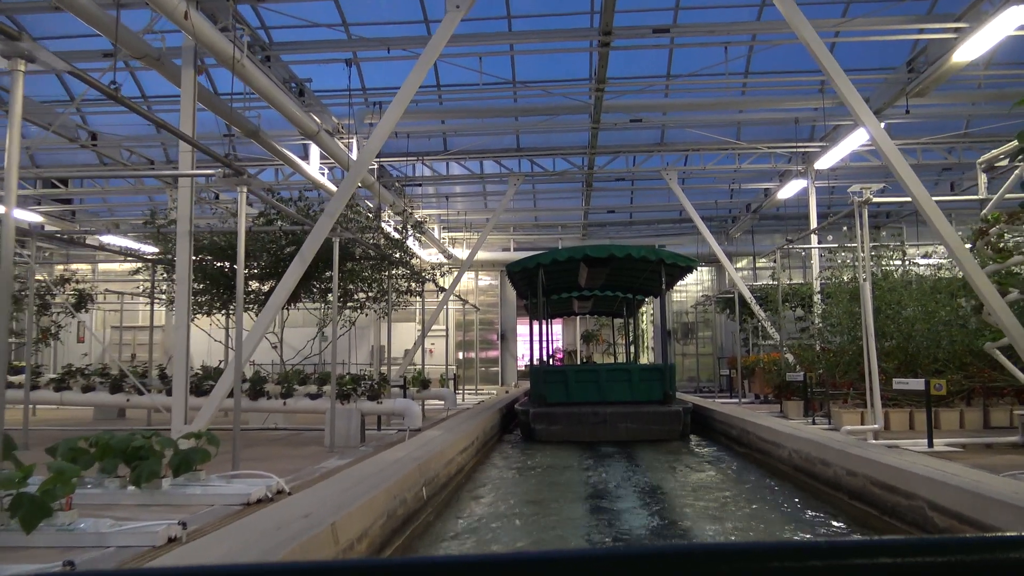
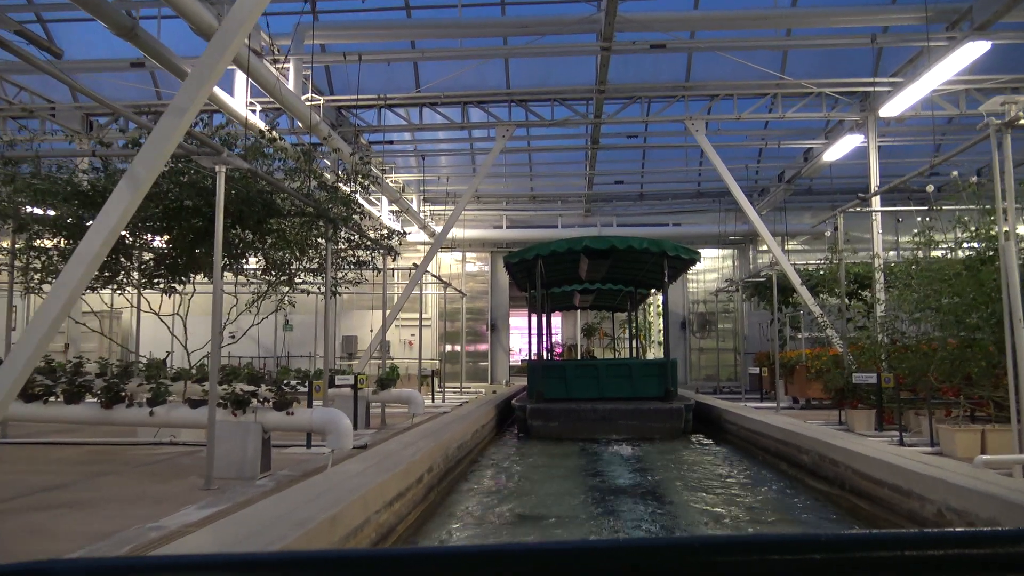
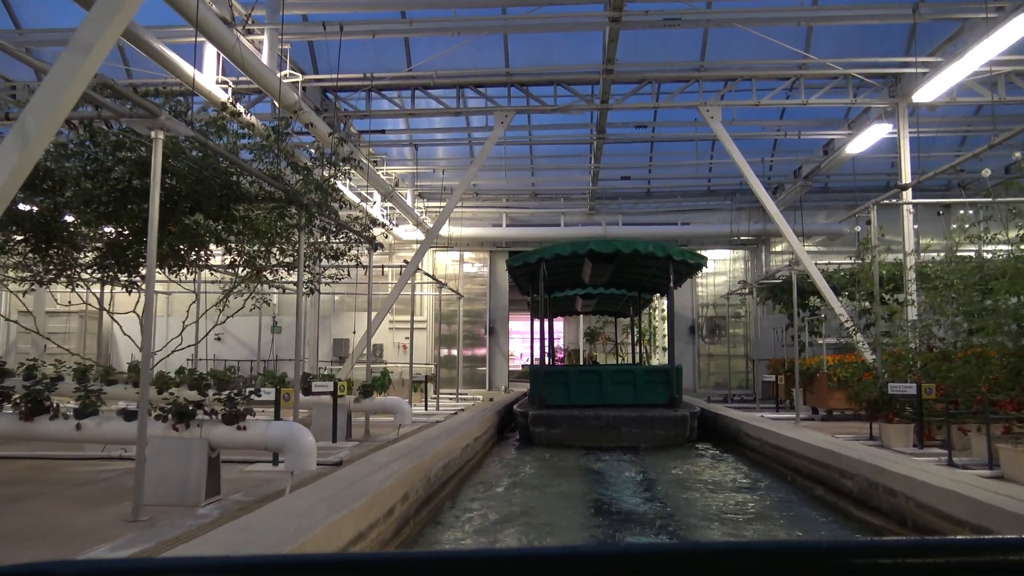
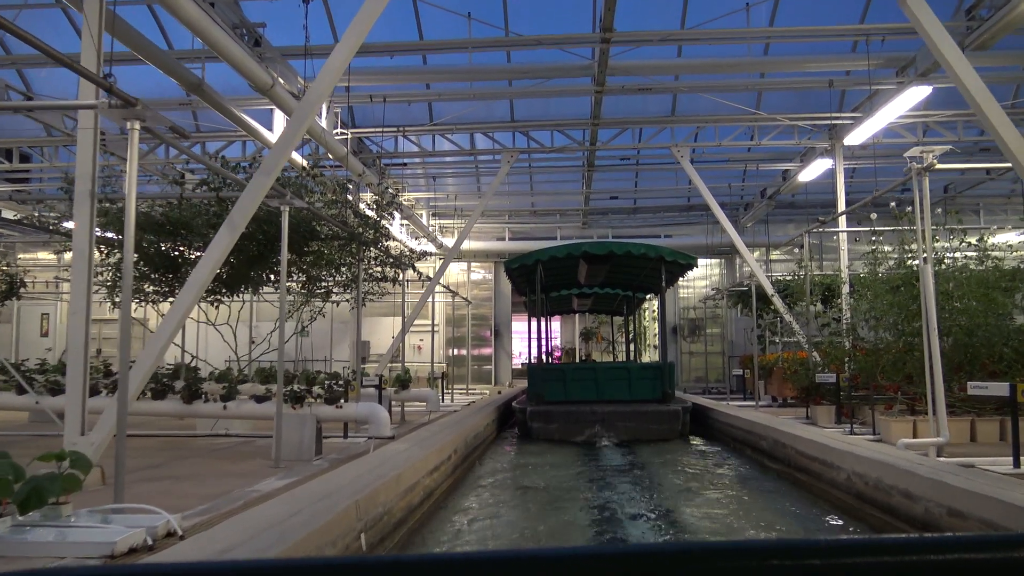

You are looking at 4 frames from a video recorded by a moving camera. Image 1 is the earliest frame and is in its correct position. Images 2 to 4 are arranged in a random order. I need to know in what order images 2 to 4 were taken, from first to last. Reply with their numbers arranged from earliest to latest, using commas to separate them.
4, 2, 3
